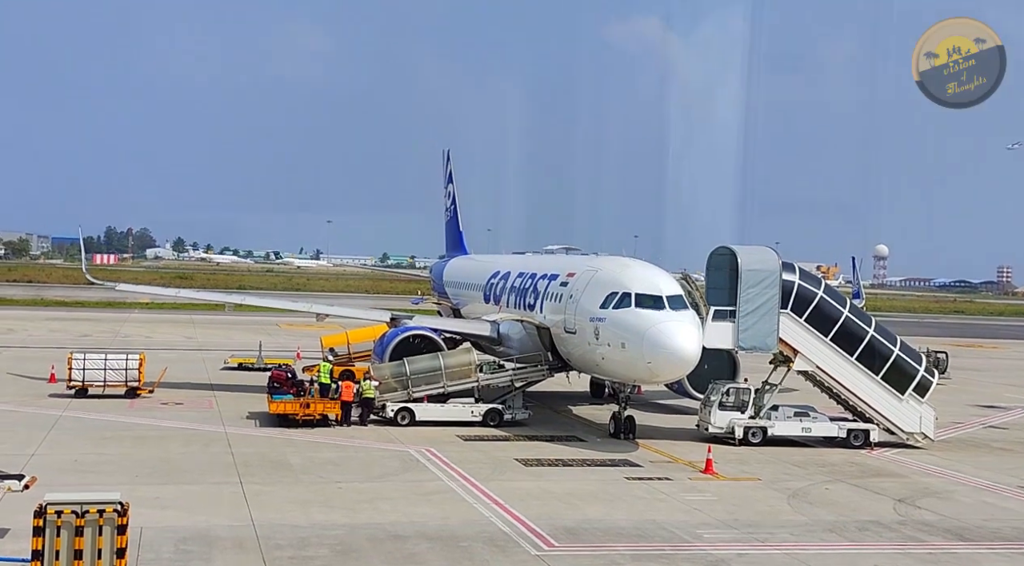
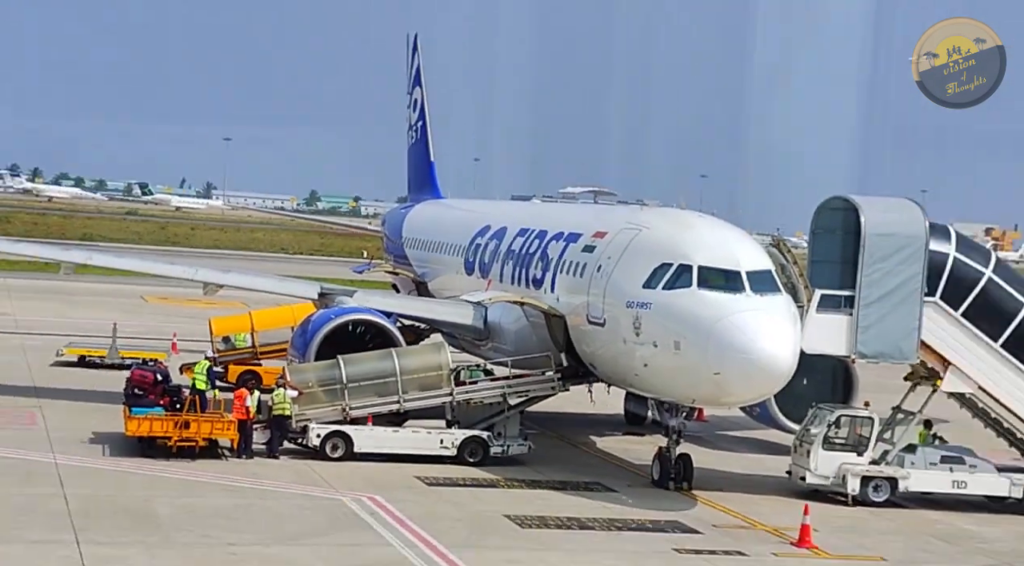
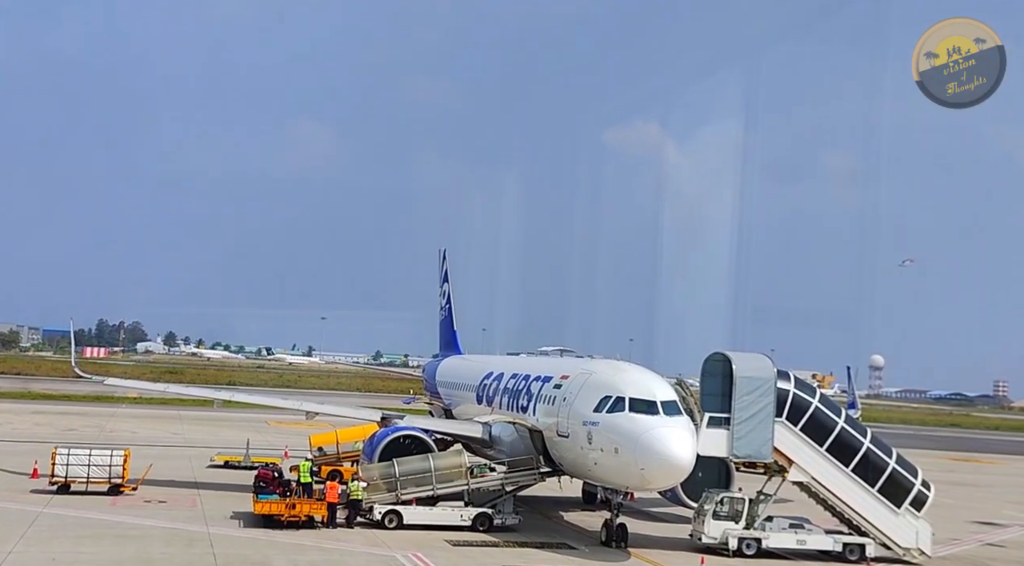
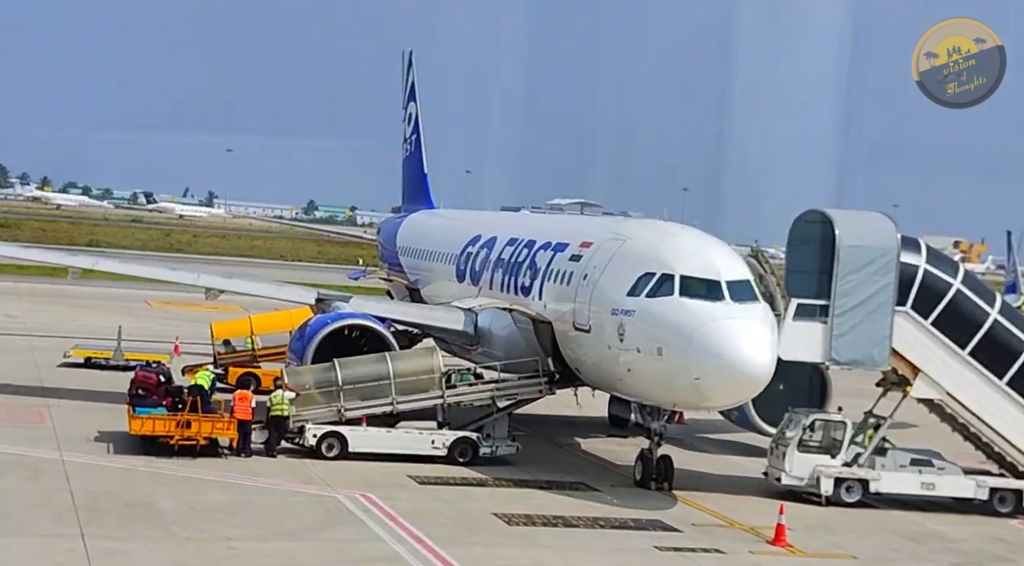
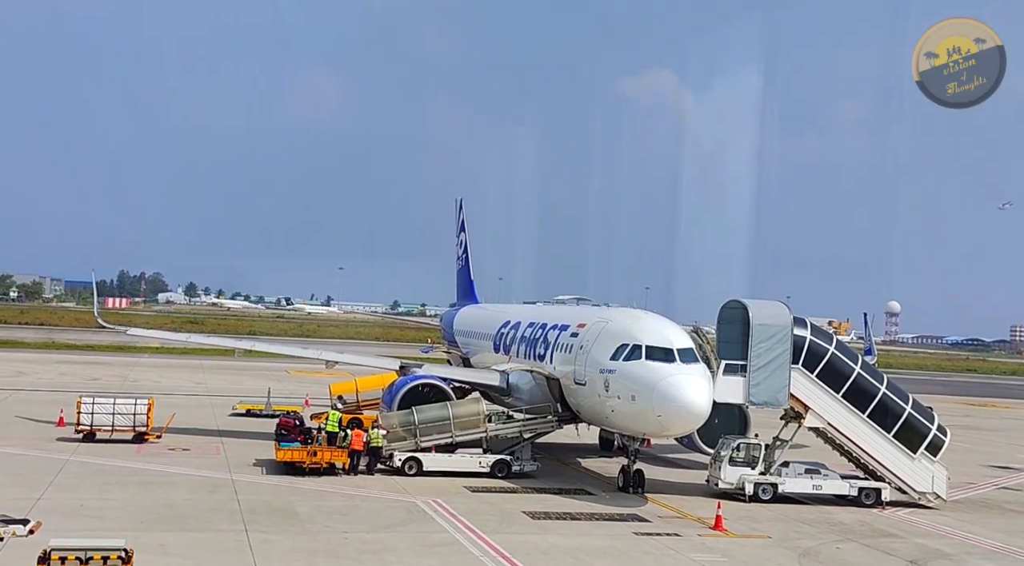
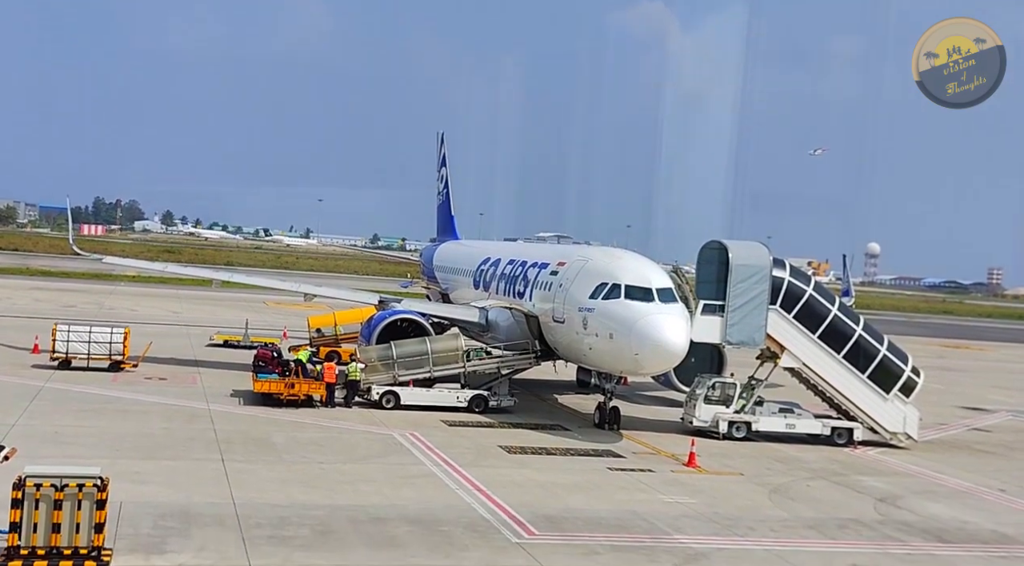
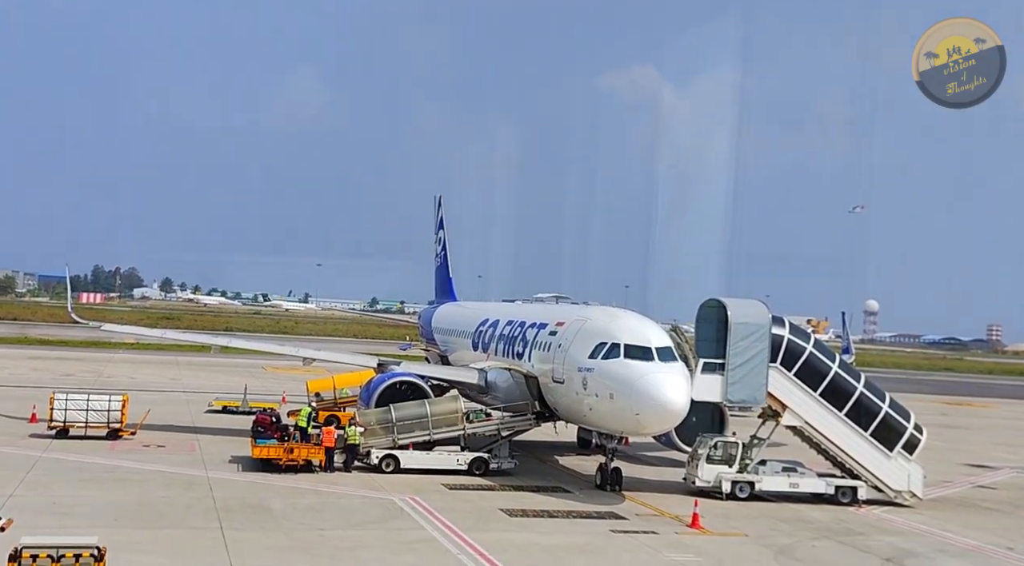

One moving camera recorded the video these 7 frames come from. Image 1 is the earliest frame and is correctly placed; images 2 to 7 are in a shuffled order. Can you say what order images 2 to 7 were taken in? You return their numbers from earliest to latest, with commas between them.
5, 3, 7, 6, 4, 2
